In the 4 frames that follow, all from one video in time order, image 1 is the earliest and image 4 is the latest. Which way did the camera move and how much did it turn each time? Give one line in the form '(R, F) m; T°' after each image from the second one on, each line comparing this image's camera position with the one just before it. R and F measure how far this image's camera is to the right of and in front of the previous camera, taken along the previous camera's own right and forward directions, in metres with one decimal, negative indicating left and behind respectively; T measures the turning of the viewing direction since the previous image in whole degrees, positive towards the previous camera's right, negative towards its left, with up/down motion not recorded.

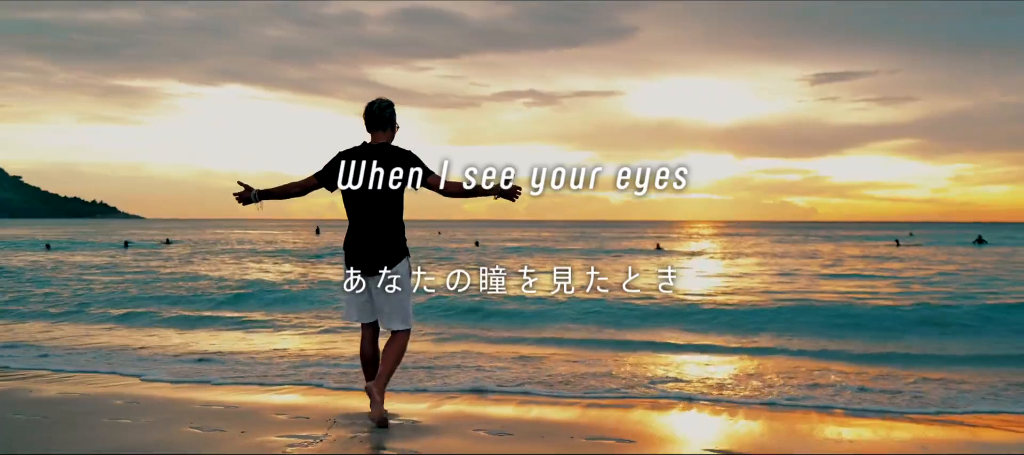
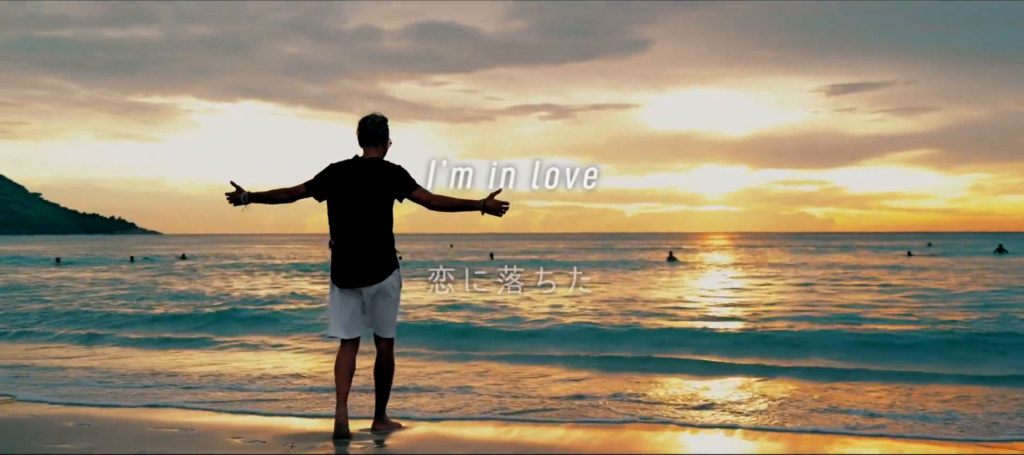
(-1.0, +0.1) m; -1°
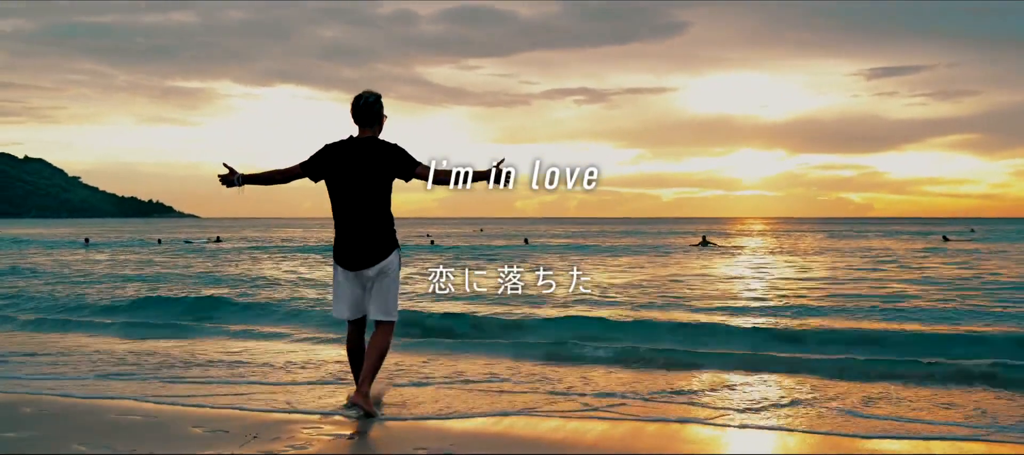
(+0.4, +0.5) m; -2°
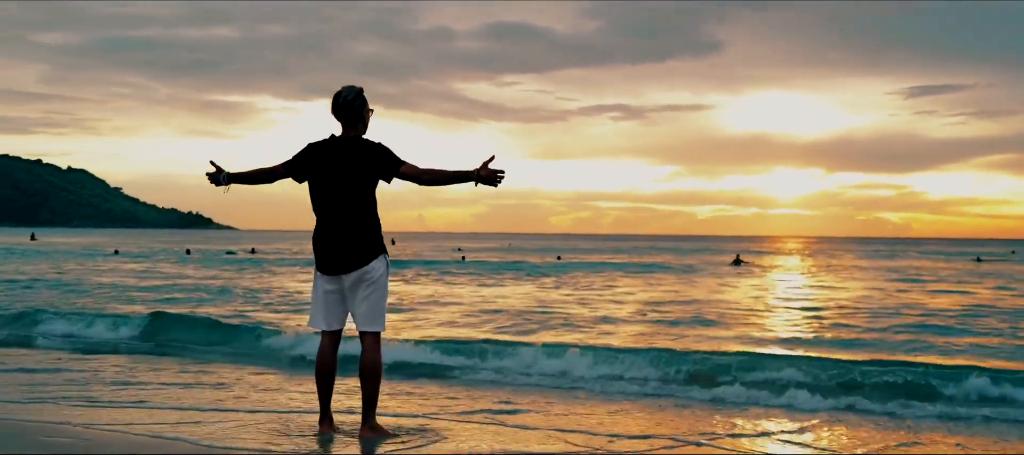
(+0.5, +0.5) m; -2°
